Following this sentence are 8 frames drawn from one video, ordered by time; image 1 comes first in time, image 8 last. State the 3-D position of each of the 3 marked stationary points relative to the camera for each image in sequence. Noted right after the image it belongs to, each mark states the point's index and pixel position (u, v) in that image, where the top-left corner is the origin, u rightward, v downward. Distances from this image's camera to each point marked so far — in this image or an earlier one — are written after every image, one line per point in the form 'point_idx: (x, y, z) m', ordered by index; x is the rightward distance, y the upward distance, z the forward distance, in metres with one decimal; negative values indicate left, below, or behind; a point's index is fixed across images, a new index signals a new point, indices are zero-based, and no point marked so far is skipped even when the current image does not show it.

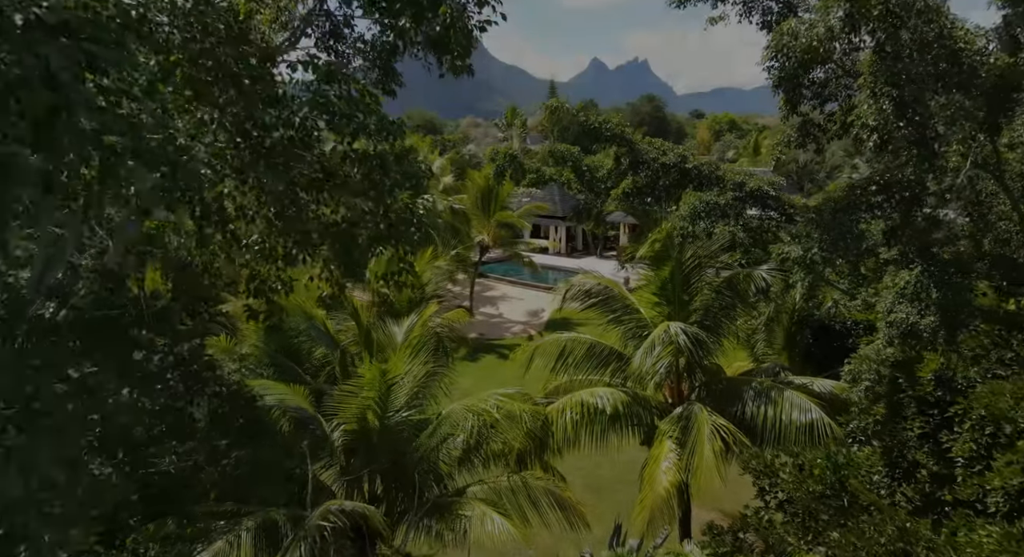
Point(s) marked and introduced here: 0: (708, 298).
0: (+2.6, -0.3, +10.3) m
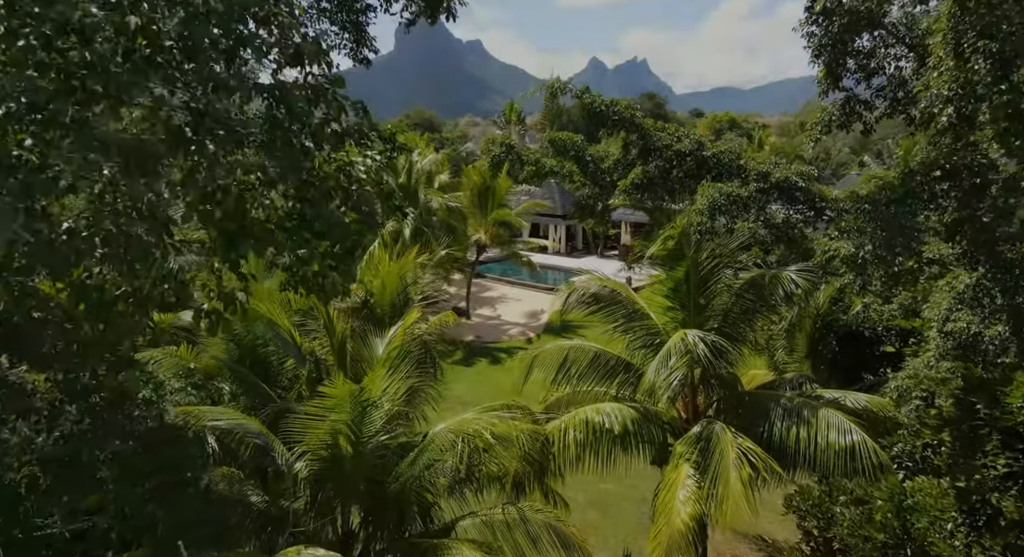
0: (+2.6, -0.3, +9.2) m
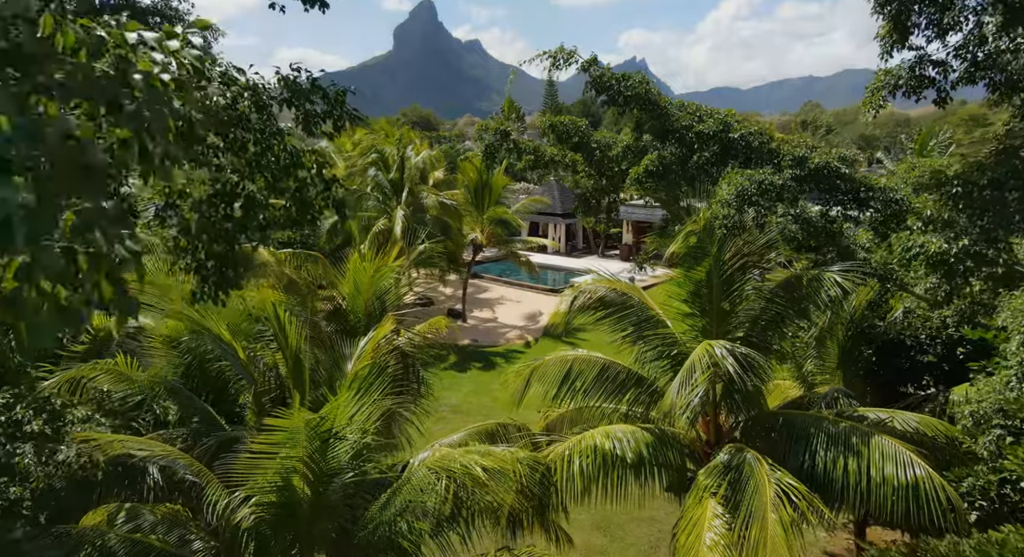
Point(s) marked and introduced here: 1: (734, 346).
0: (+2.5, -0.3, +8.0) m
1: (+2.1, -0.6, +7.3) m
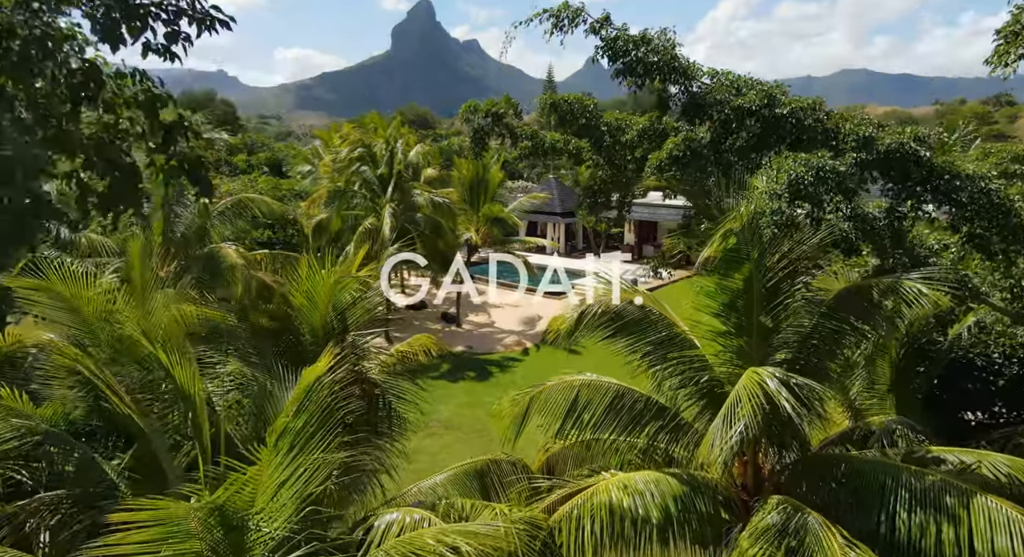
0: (+2.5, -0.4, +6.5) m
1: (+2.1, -0.7, +5.8) m
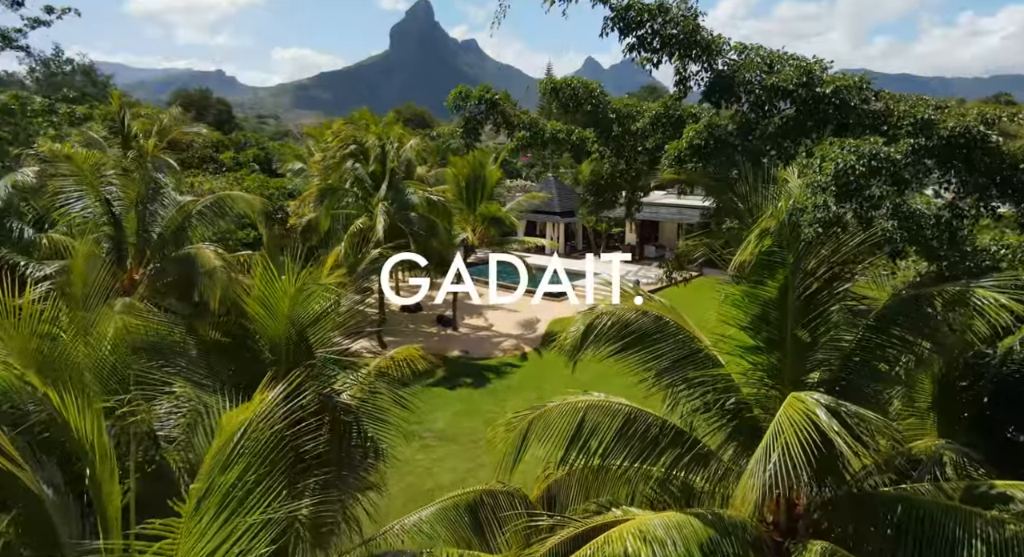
0: (+2.4, -0.4, +5.6) m
1: (+2.0, -0.8, +4.9) m
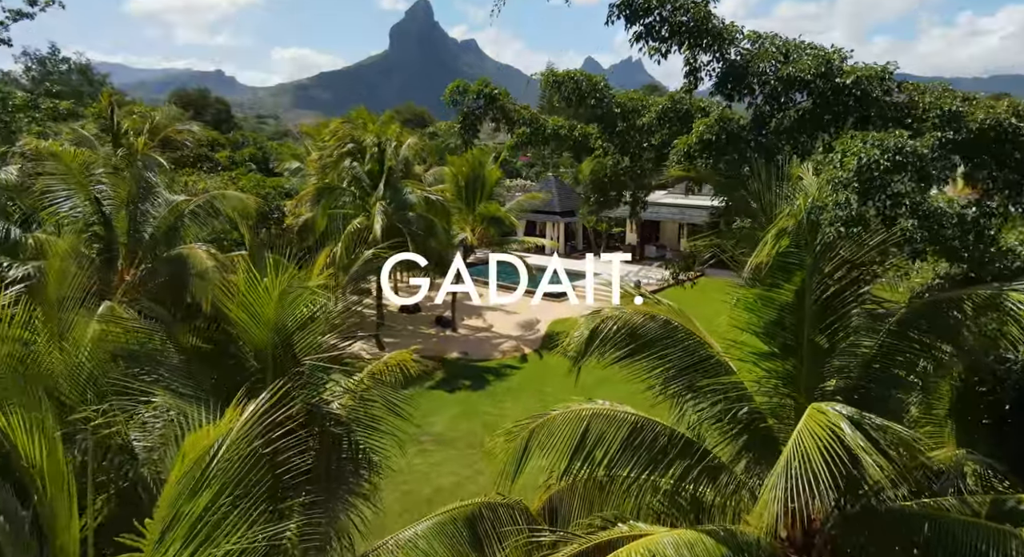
0: (+2.5, -0.4, +5.3) m
1: (+2.0, -0.8, +4.6) m
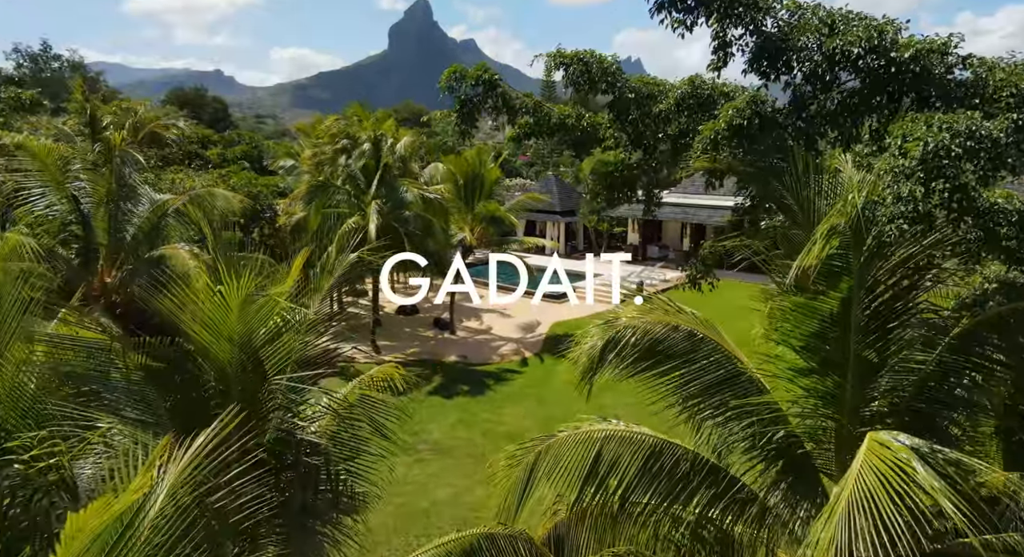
0: (+2.5, -0.5, +4.6) m
1: (+2.0, -0.8, +3.9) m
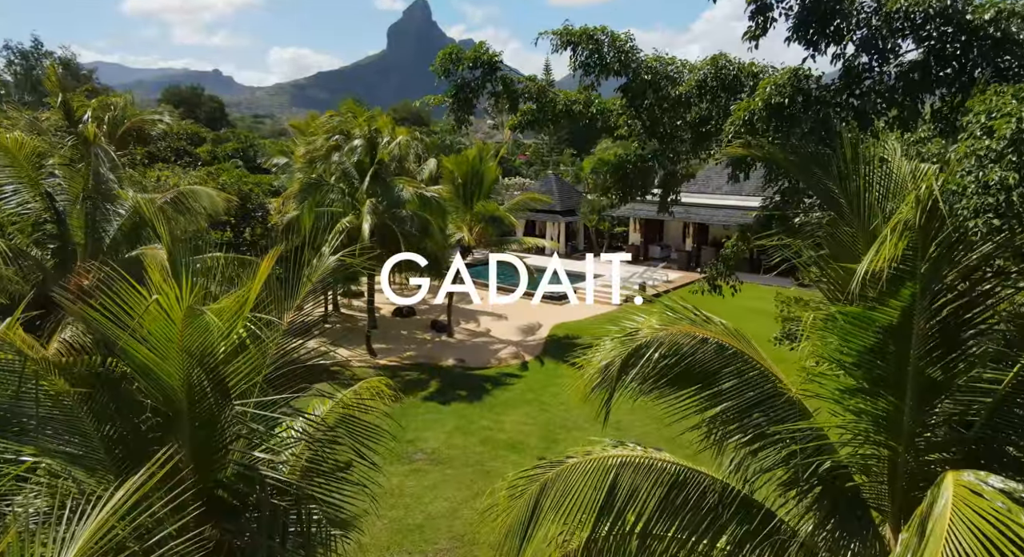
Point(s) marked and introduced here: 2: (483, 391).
0: (+2.5, -0.5, +3.9) m
1: (+2.1, -0.9, +3.2) m
2: (-0.5, -2.1, +14.2) m
